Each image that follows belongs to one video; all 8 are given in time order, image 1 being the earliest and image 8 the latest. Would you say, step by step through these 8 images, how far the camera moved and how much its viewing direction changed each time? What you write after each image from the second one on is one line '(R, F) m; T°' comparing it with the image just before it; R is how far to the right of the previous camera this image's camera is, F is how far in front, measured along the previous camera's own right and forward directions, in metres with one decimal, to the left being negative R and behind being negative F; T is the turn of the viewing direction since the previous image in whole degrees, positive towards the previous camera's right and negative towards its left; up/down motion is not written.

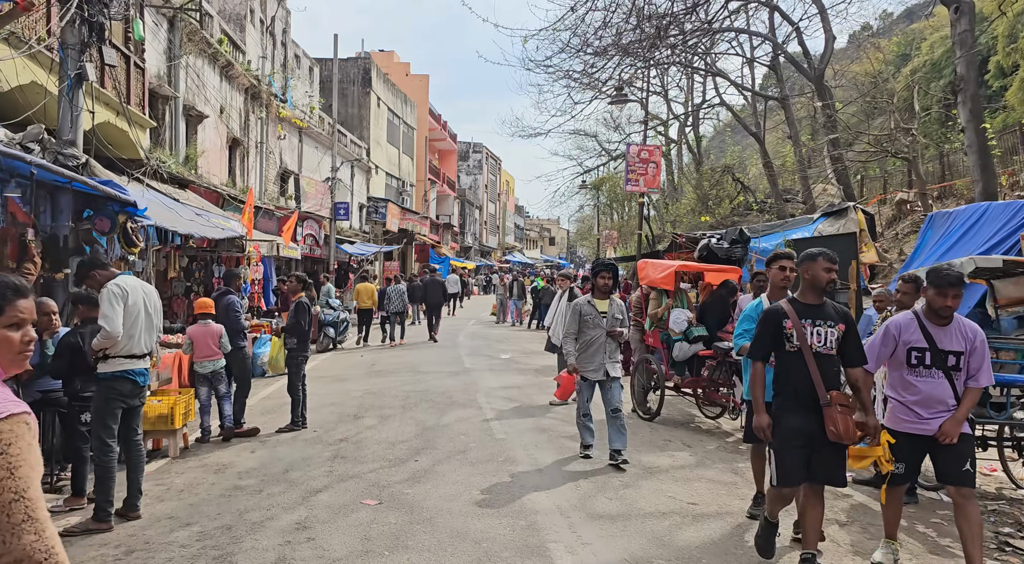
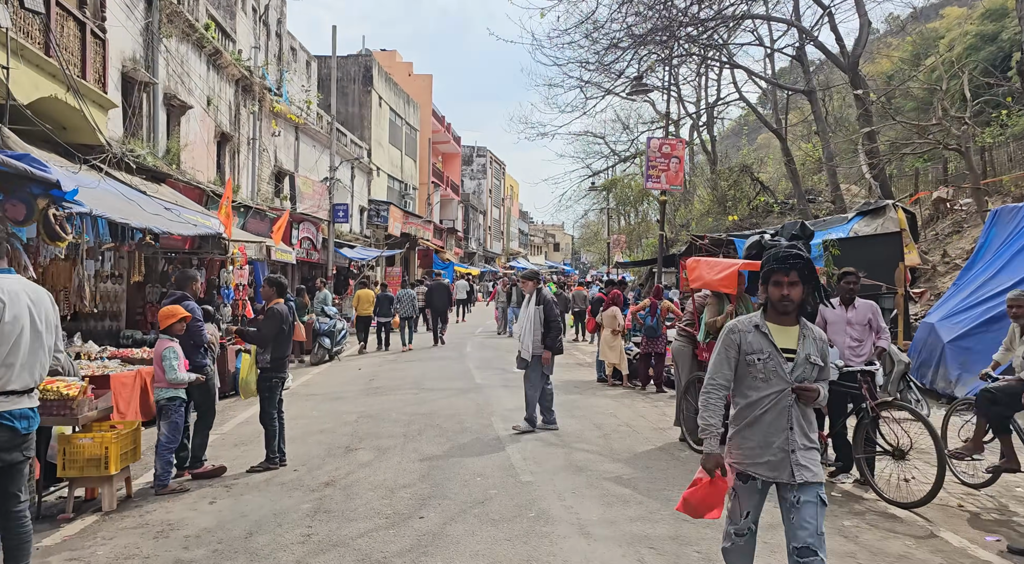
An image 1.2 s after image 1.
(-0.2, +1.7) m; 0°
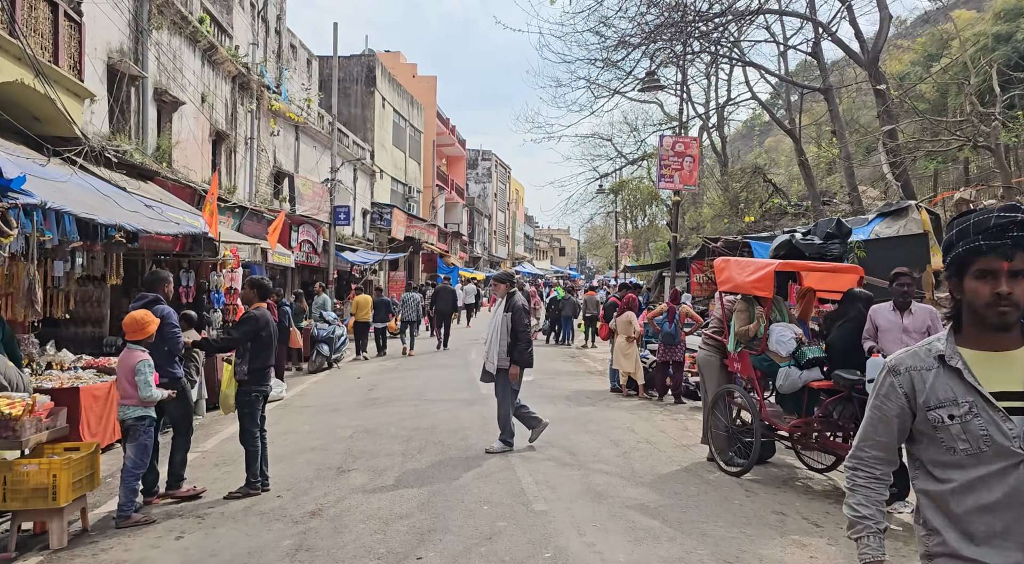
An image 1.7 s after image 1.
(0.0, +0.8) m; 0°
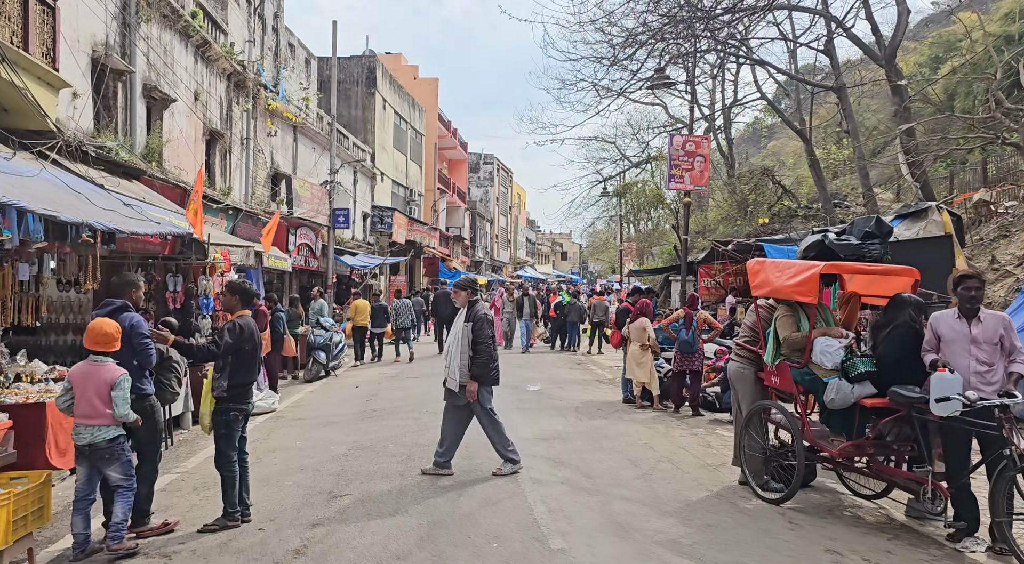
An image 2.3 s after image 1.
(-0.1, +0.7) m; 0°
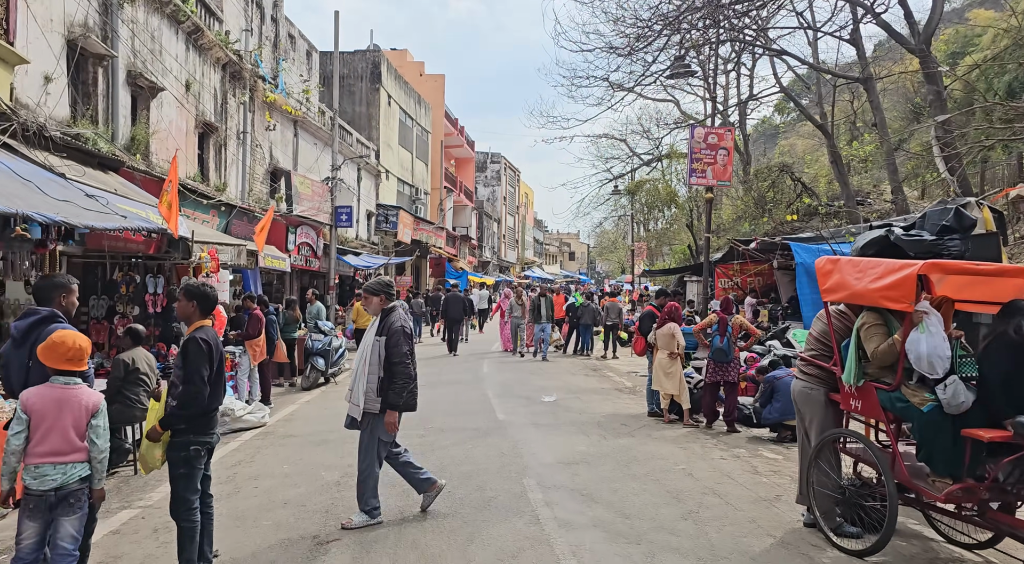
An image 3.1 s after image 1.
(-0.1, +1.1) m; 0°
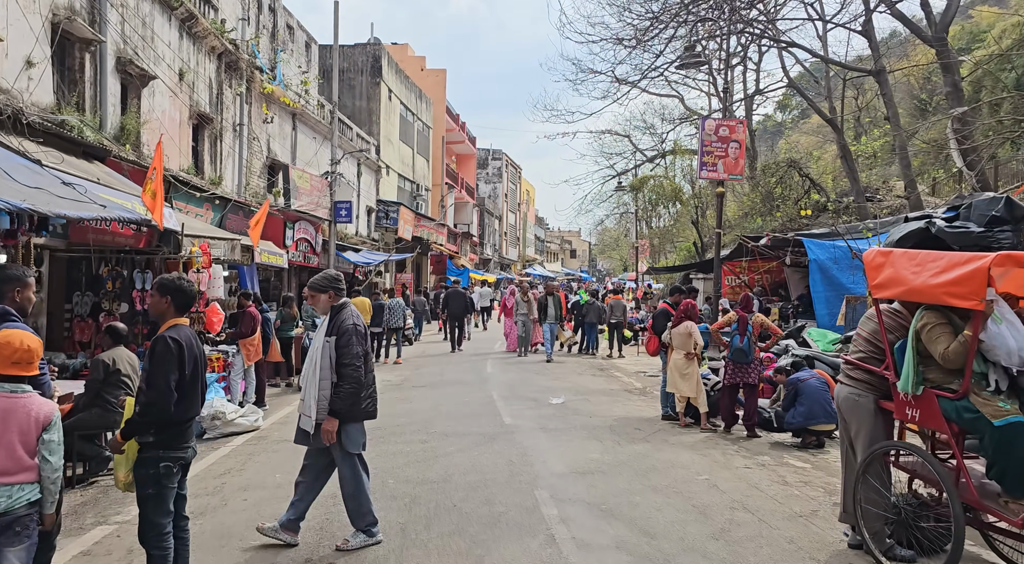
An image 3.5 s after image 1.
(-0.1, +0.6) m; 0°
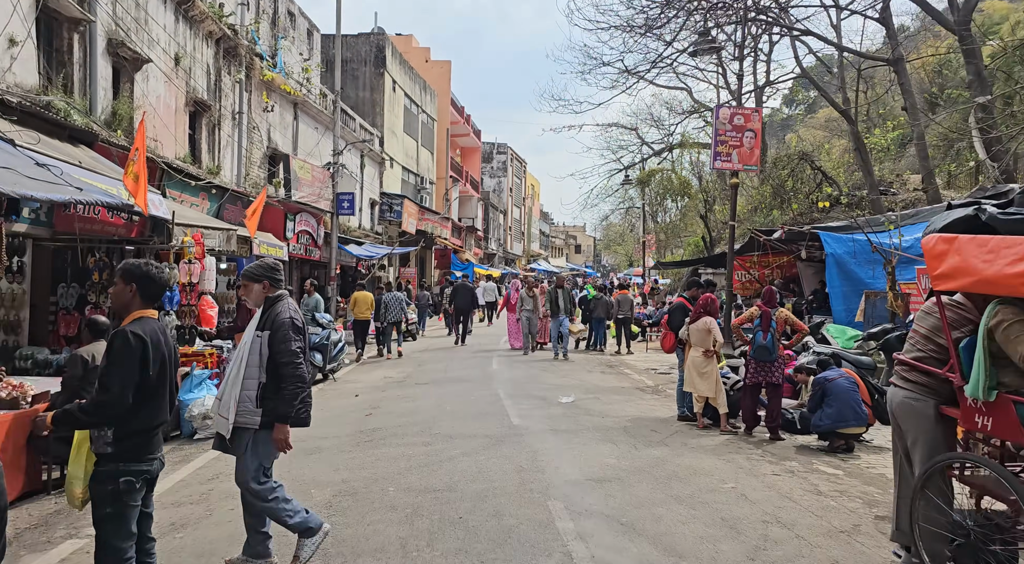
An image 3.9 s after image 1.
(-0.1, +0.6) m; 0°
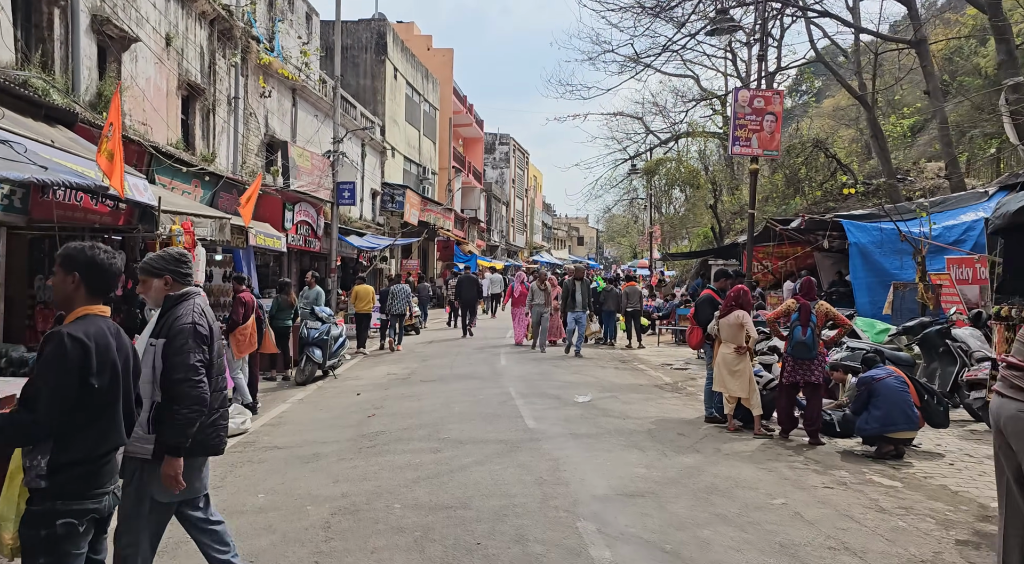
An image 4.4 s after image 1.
(-0.1, +0.8) m; 0°
